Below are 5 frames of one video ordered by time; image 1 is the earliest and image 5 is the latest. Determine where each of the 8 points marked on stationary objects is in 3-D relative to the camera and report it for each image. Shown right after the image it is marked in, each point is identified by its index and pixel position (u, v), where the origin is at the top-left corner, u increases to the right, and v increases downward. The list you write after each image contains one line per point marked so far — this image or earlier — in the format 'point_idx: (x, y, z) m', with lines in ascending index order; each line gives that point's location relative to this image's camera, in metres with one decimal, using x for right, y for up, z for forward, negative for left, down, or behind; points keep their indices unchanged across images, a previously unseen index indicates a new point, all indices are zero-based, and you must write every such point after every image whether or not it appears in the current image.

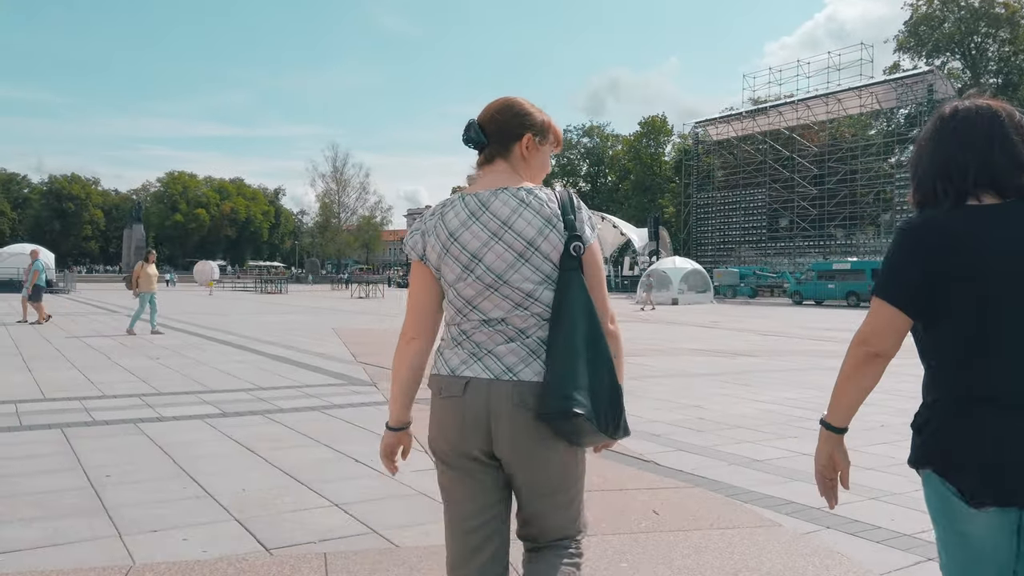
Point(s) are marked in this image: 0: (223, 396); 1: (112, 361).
0: (-3.1, -1.2, +8.2) m
1: (-6.1, -1.1, +11.7) m
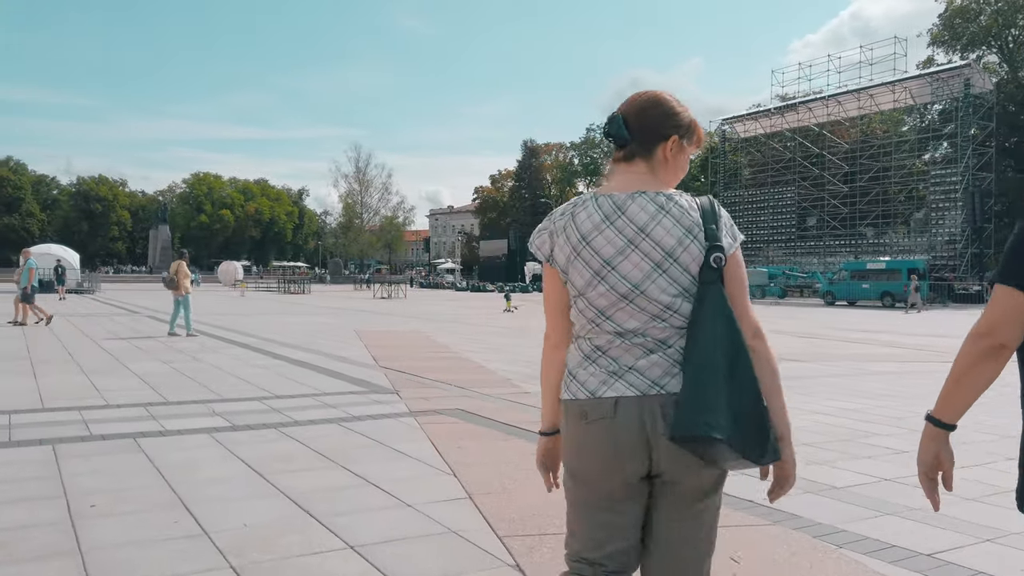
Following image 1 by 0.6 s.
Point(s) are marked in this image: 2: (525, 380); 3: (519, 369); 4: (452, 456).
0: (-2.7, -1.2, +7.6) m
1: (-5.7, -1.1, +11.2) m
2: (+0.2, -1.2, +10.4) m
3: (+0.1, -1.2, +11.7) m
4: (-0.4, -1.2, +5.6) m
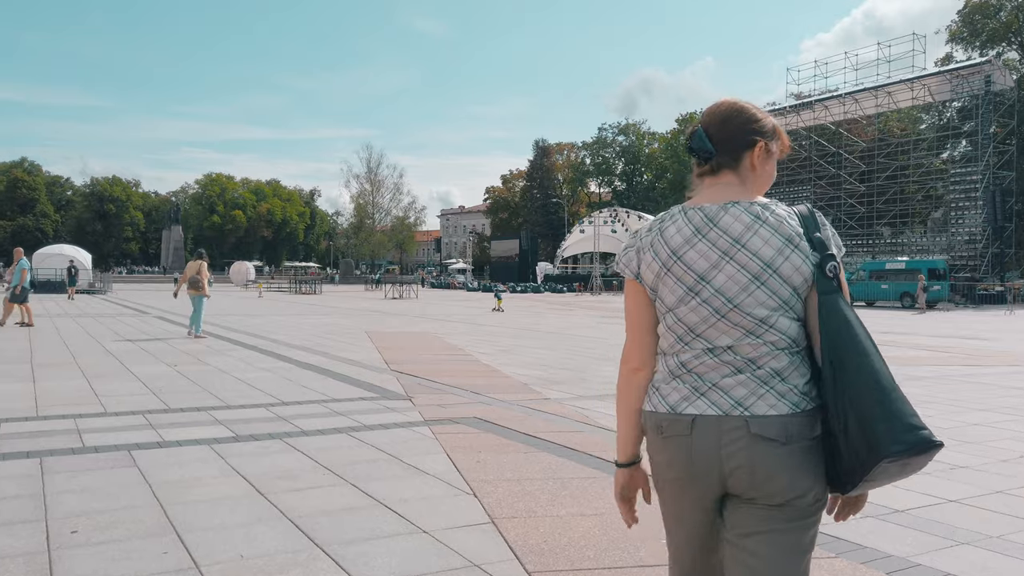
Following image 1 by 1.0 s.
0: (-2.6, -1.2, +7.2) m
1: (-5.4, -1.1, +10.8) m
2: (+0.4, -1.3, +9.9) m
3: (+0.4, -1.2, +11.3) m
4: (-0.3, -1.2, +5.1) m
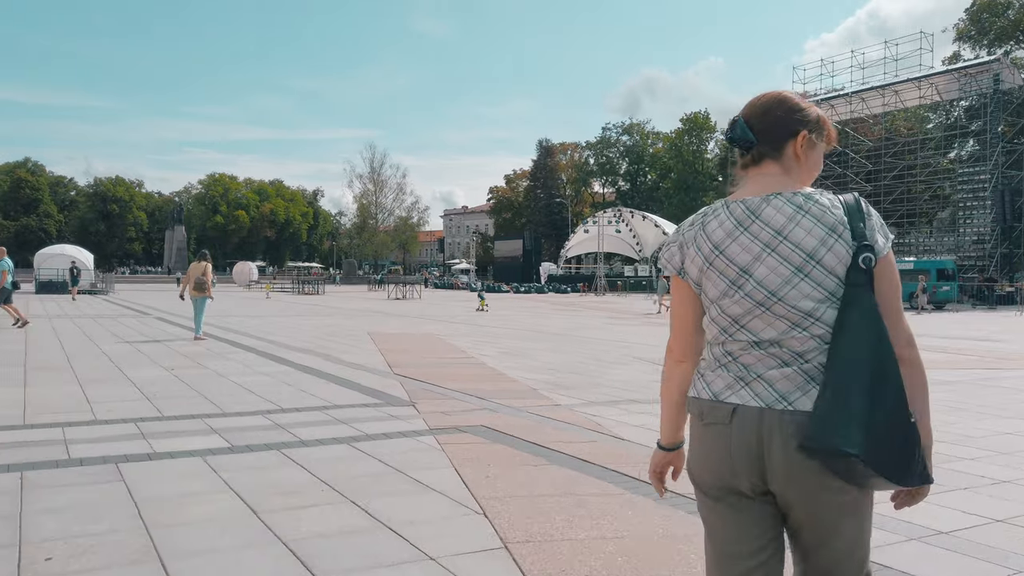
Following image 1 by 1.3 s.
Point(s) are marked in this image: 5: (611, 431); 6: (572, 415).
0: (-2.5, -1.2, +6.8) m
1: (-5.3, -1.1, +10.5) m
2: (+0.5, -1.3, +9.6) m
3: (+0.5, -1.3, +11.0) m
4: (-0.2, -1.3, +4.8) m
5: (+0.9, -1.3, +6.9) m
6: (+0.6, -1.3, +7.7) m
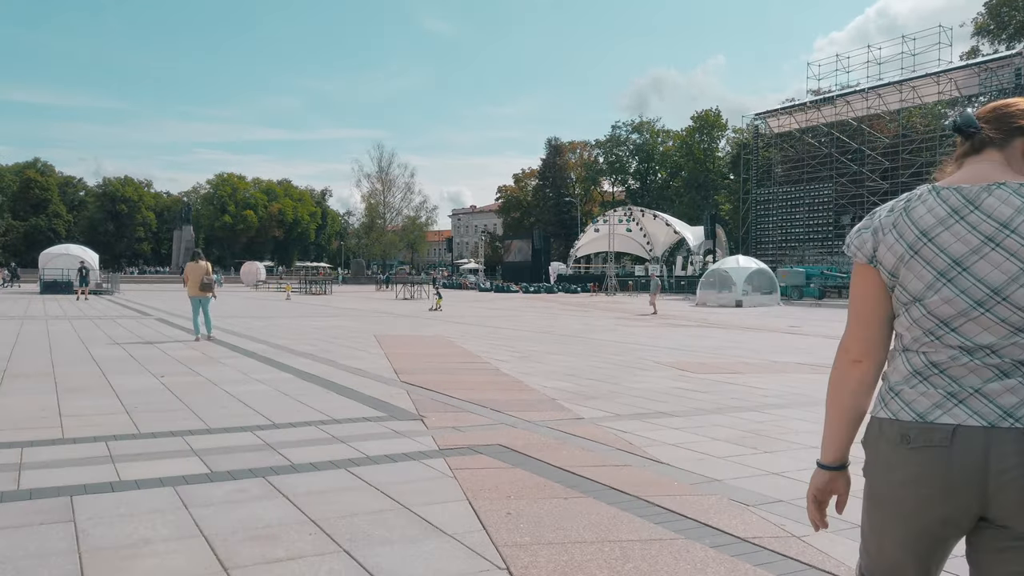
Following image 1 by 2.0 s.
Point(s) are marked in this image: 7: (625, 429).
0: (-2.3, -1.2, +6.0) m
1: (-5.1, -1.2, +9.7) m
2: (+0.7, -1.3, +8.8) m
3: (+0.7, -1.3, +10.1) m
4: (-0.1, -1.3, +4.0) m
5: (+1.0, -1.3, +6.1) m
6: (+0.8, -1.3, +6.9) m
7: (+1.0, -1.3, +7.0) m
